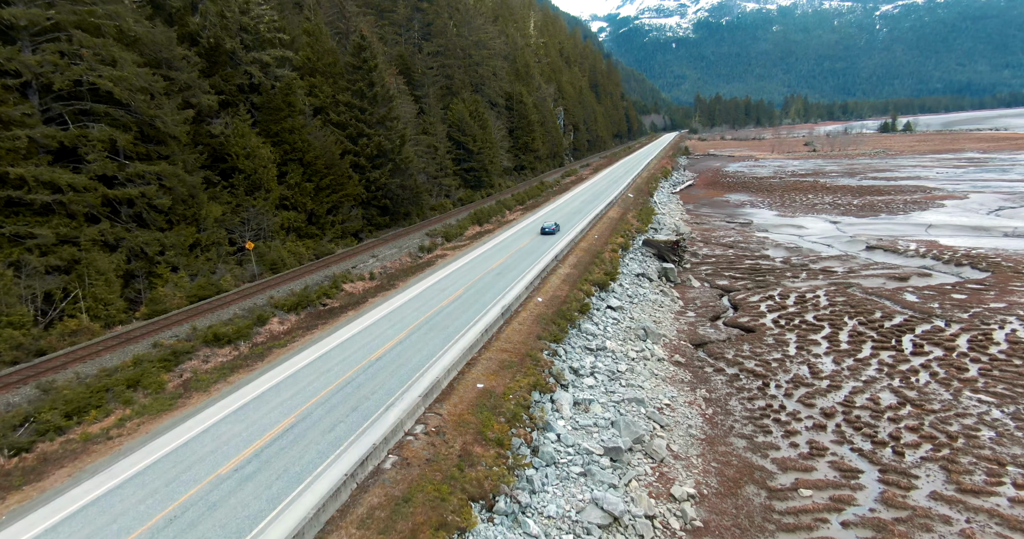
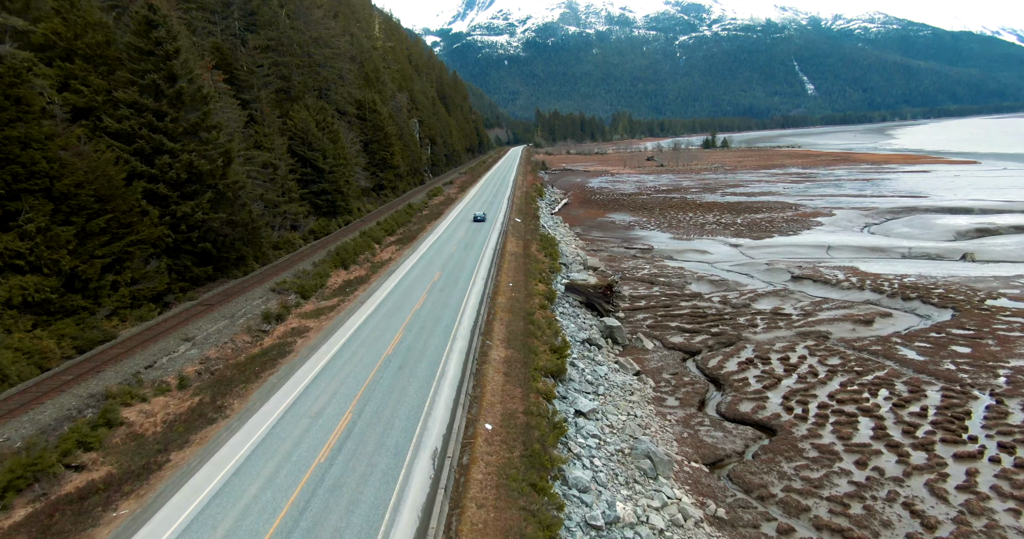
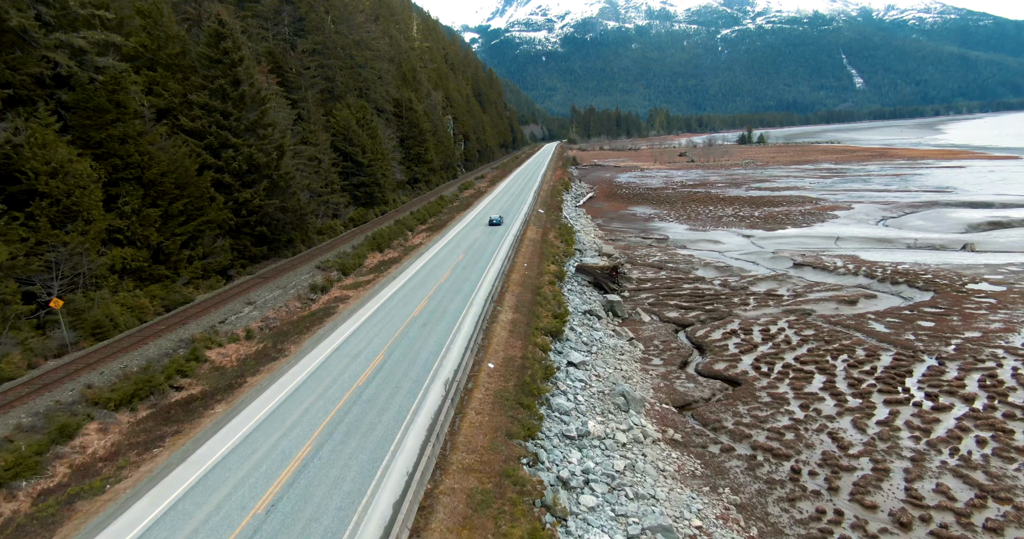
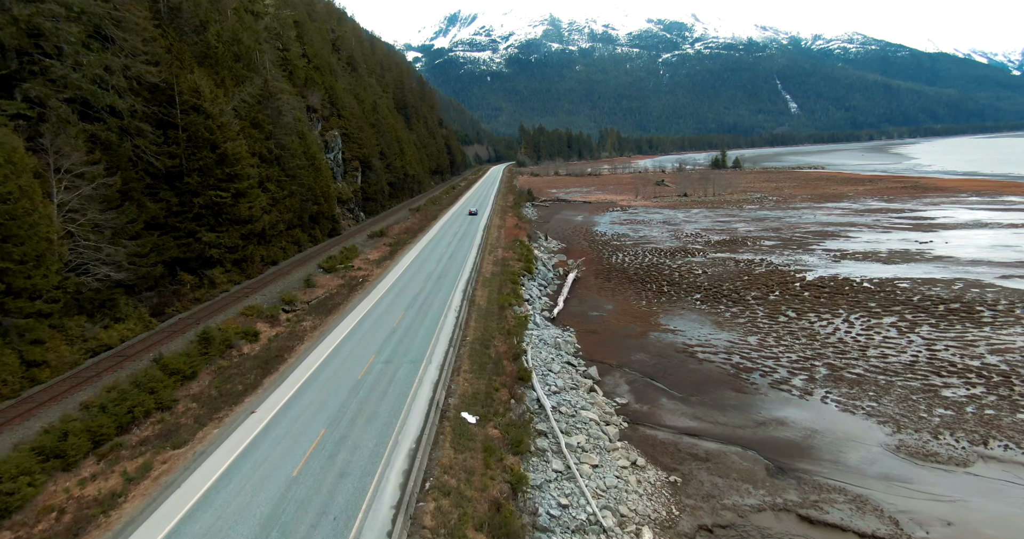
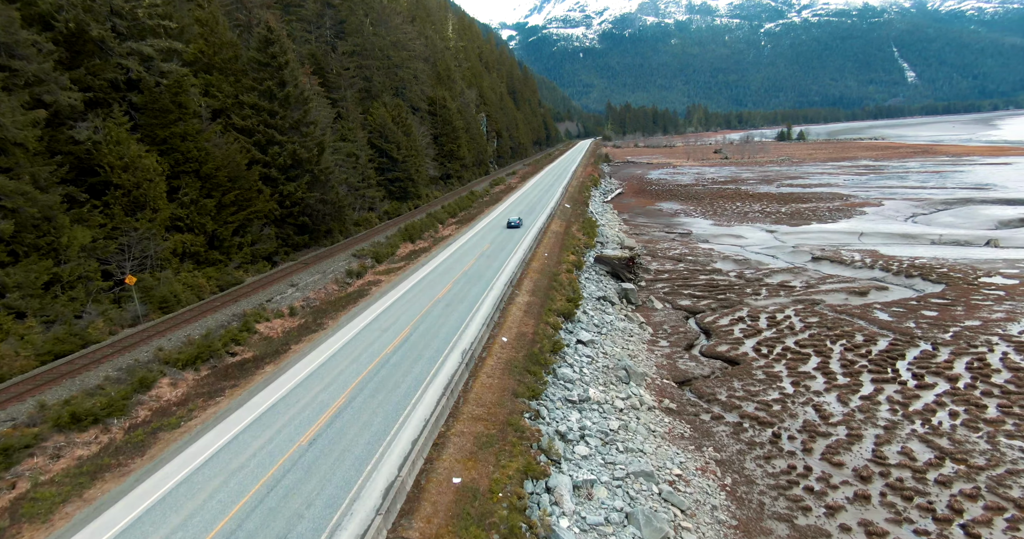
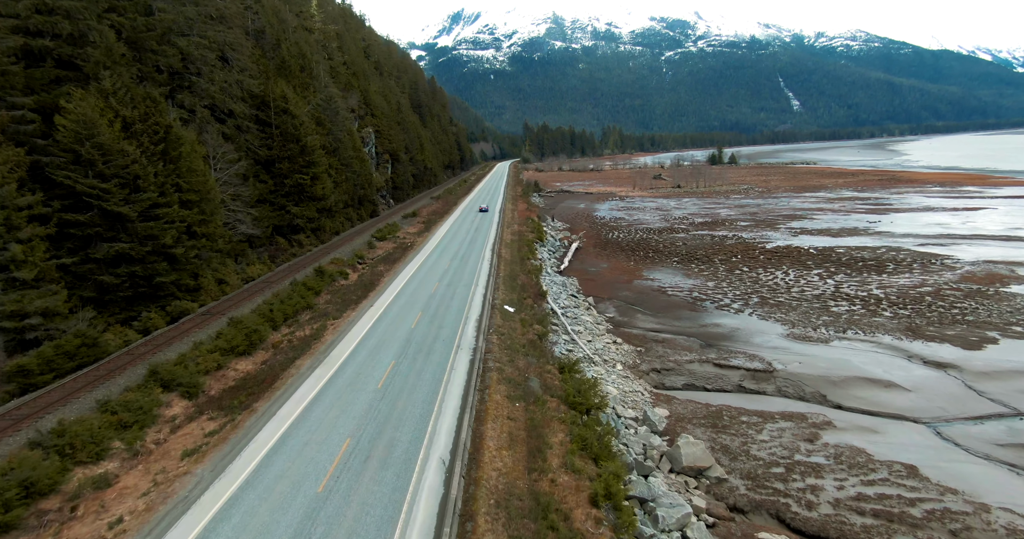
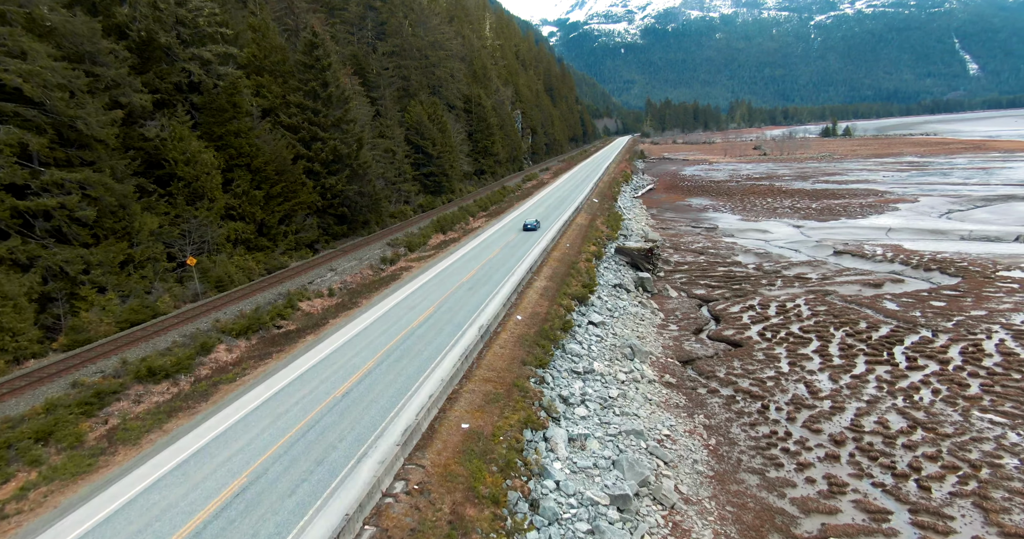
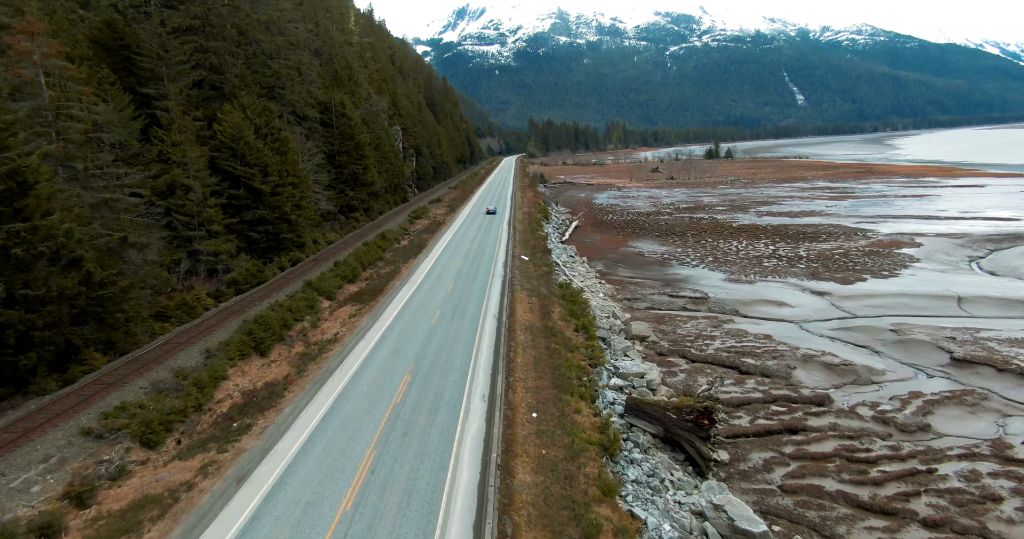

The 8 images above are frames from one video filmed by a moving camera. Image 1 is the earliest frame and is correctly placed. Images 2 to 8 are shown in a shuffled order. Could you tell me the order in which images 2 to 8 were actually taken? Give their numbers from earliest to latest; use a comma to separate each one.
7, 5, 3, 2, 8, 6, 4
